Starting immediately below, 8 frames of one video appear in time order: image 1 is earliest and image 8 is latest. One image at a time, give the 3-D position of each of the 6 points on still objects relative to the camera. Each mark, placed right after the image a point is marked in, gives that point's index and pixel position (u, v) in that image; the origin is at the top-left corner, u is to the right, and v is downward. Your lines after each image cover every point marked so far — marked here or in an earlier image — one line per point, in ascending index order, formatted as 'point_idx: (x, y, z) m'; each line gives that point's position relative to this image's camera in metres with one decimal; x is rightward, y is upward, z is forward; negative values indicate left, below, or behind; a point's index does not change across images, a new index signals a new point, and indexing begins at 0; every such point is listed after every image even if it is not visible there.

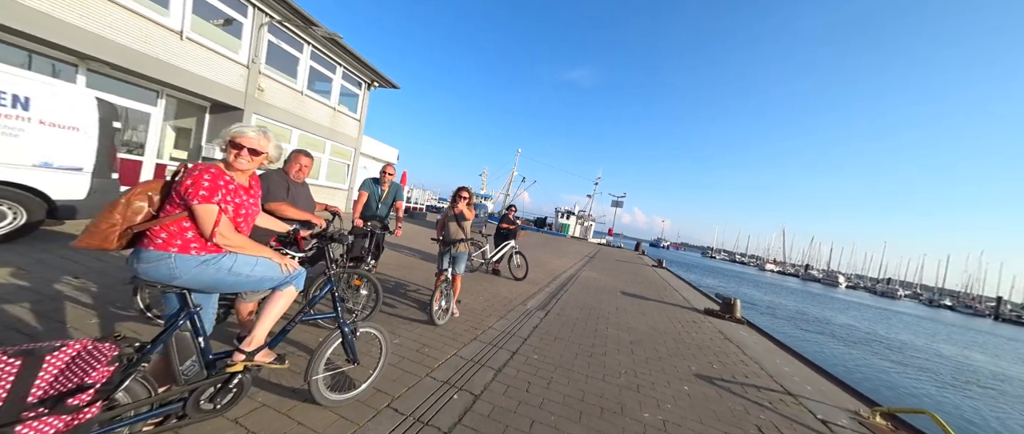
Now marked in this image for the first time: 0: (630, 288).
0: (+4.6, -2.9, +12.4) m
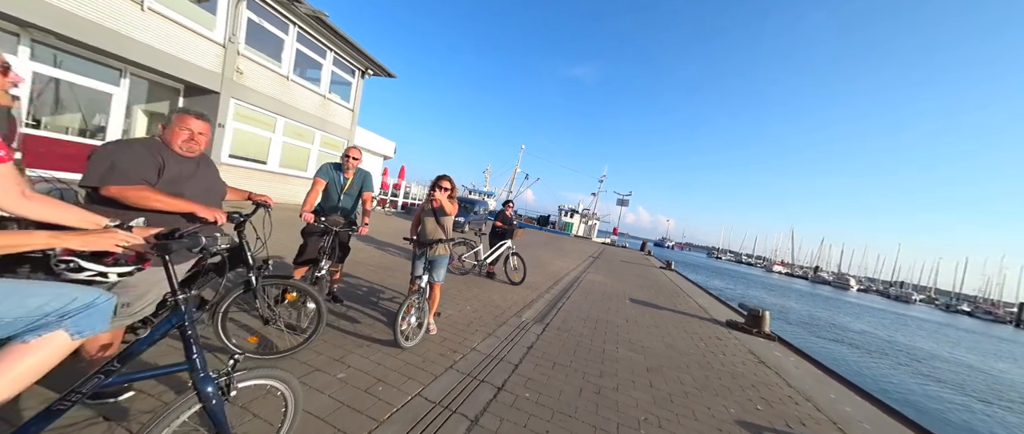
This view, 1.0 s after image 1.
0: (+4.6, -2.9, +11.4) m
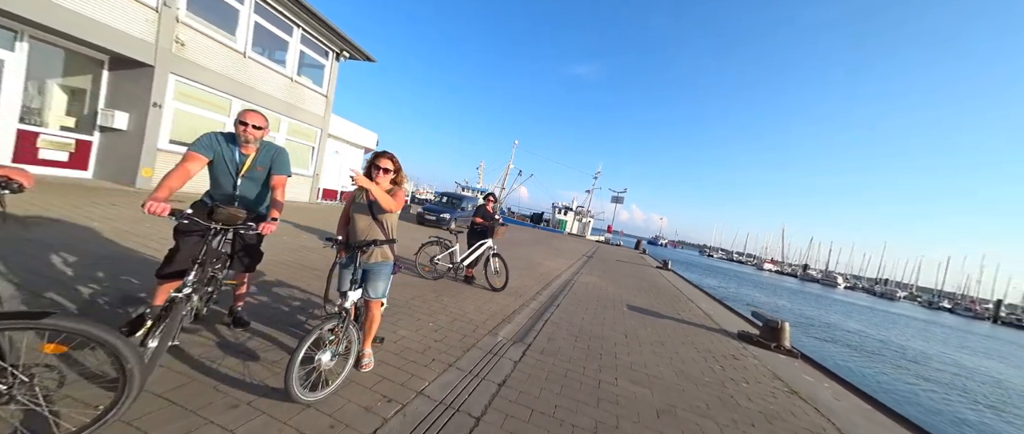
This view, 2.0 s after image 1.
0: (+4.1, -2.8, +10.4) m
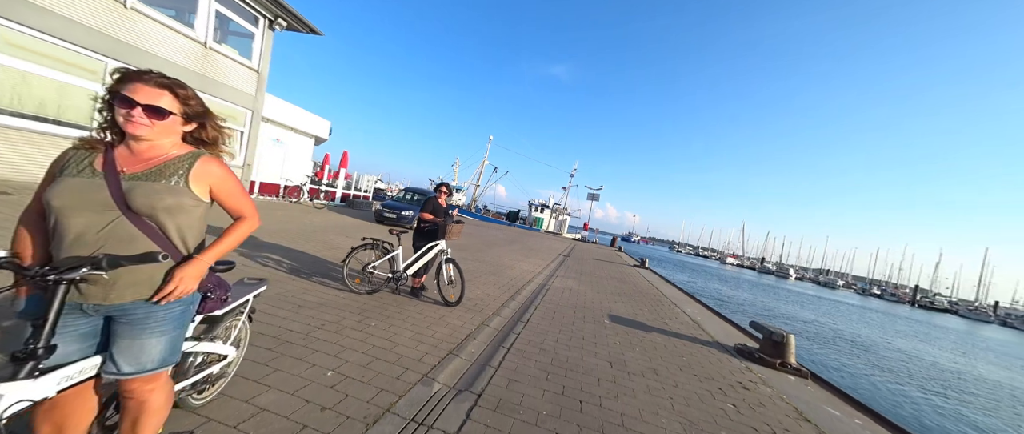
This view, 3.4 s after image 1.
0: (+3.1, -2.7, +9.2) m
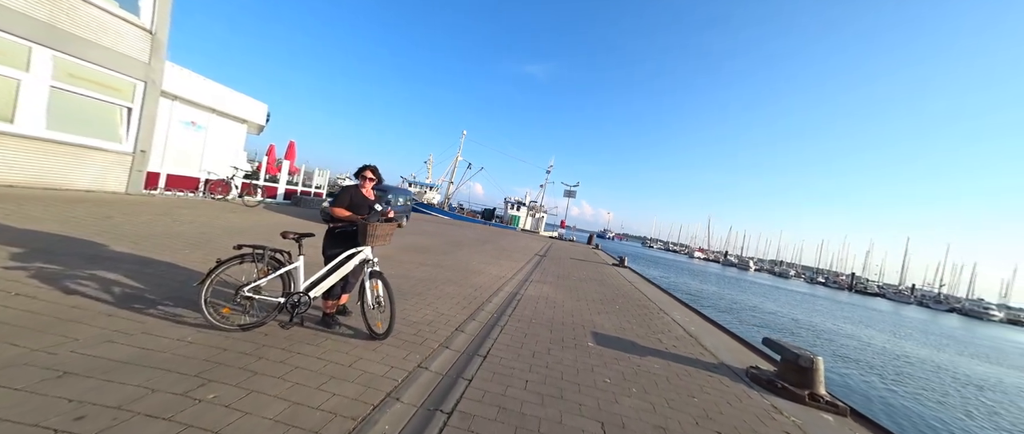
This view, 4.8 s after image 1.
0: (+2.2, -2.6, +7.9) m
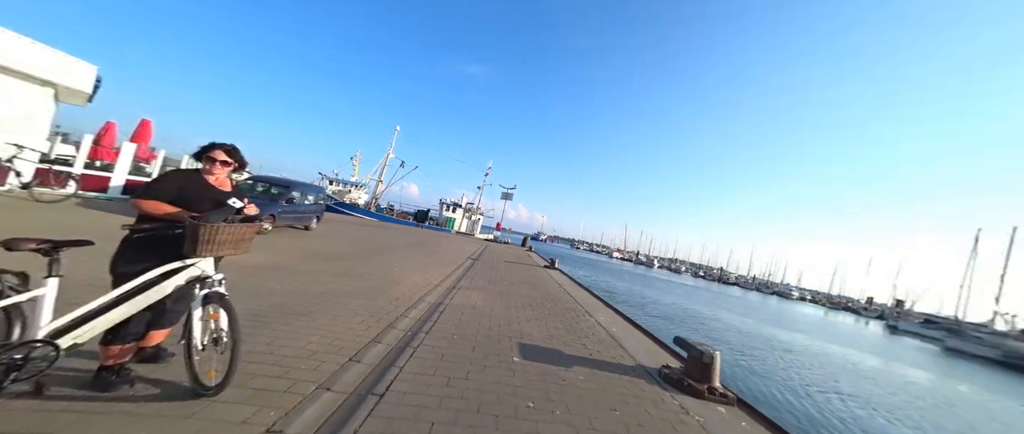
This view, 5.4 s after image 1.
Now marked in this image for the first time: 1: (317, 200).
0: (+0.4, -2.7, +7.5) m
1: (-10.8, +1.0, +16.4) m
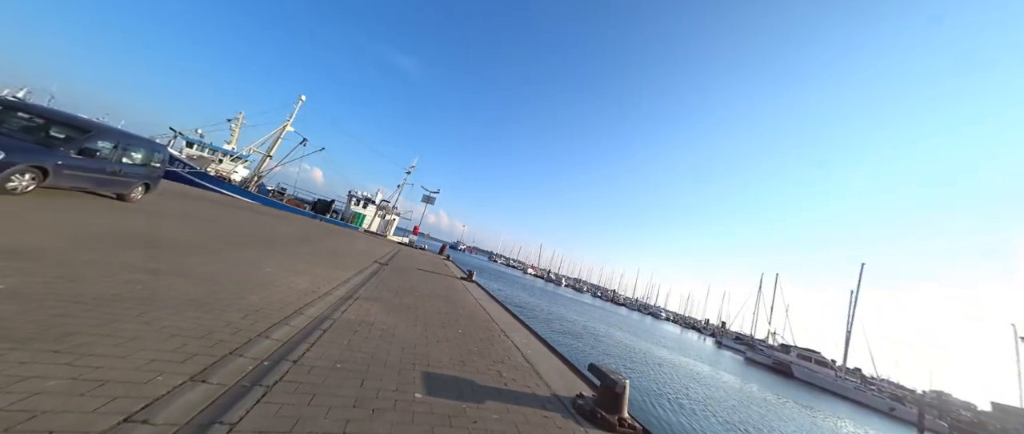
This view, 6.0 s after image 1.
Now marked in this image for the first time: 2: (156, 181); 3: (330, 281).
0: (-1.5, -2.8, +6.4) m
1: (-14.1, +2.1, +12.4) m
2: (-14.7, +1.5, +12.8) m
3: (-5.7, -1.9, +10.0) m
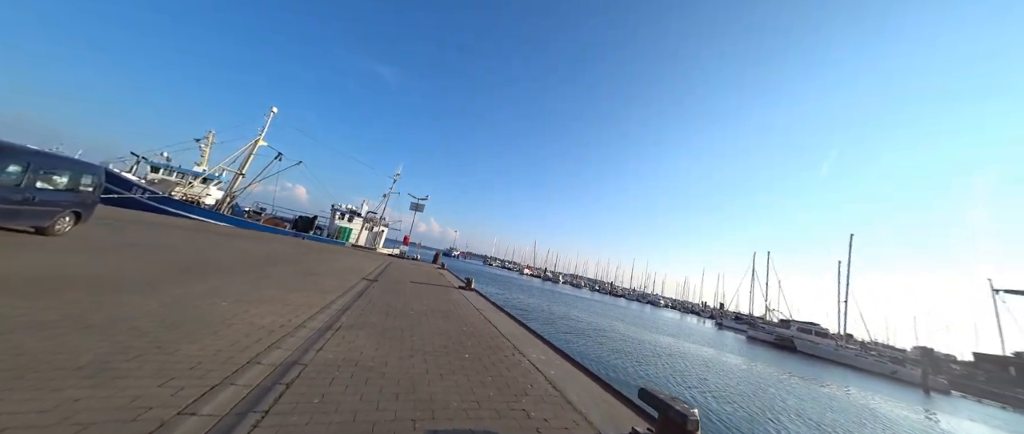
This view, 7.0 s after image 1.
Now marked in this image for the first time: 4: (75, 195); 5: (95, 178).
0: (-1.1, -2.8, +4.9) m
1: (-14.3, +0.8, +10.6) m
2: (-14.7, +0.2, +11.0) m
3: (-5.5, -2.3, +8.4) m
4: (-14.1, +0.6, +10.3) m
5: (-14.5, +1.3, +11.0) m
